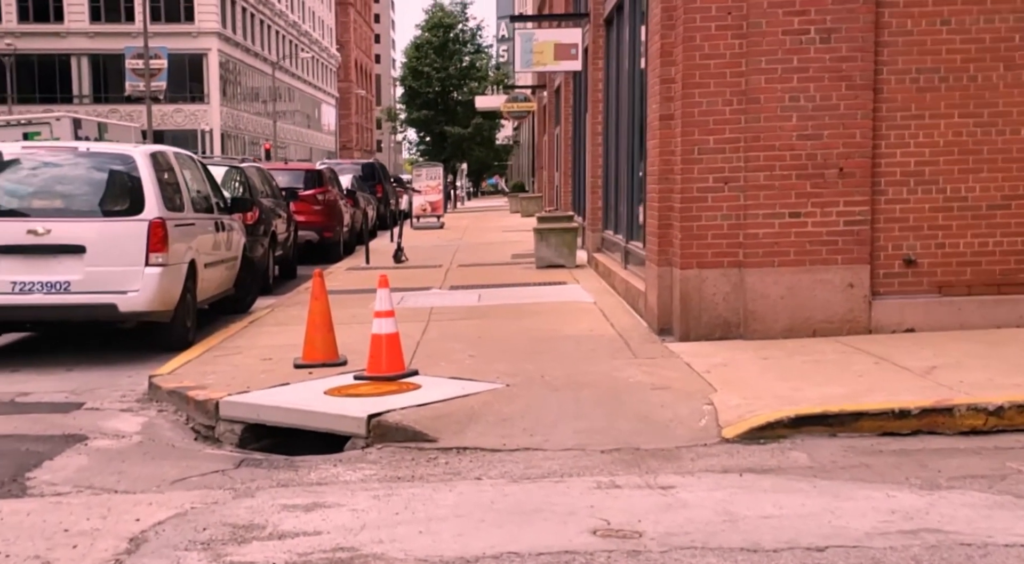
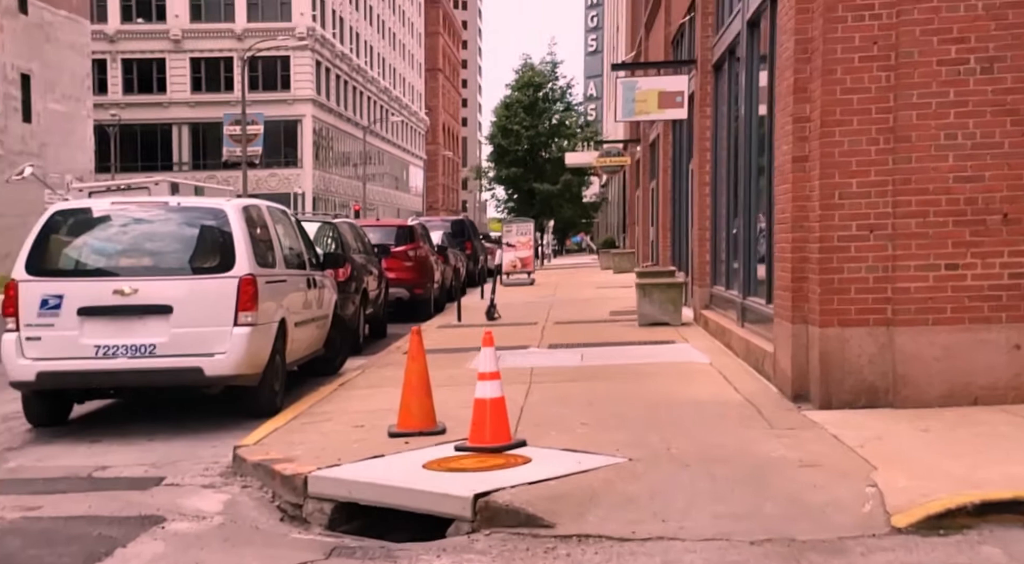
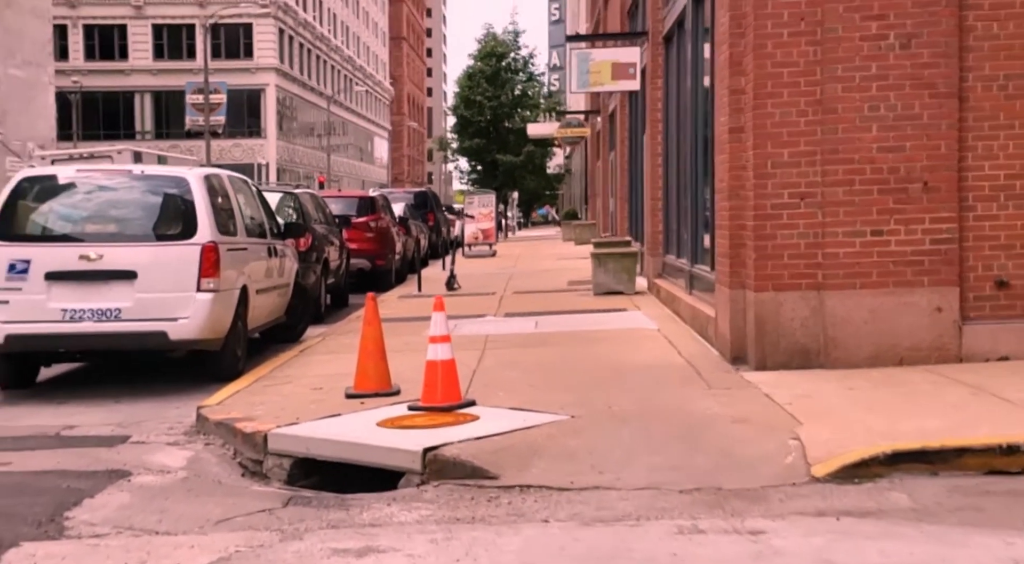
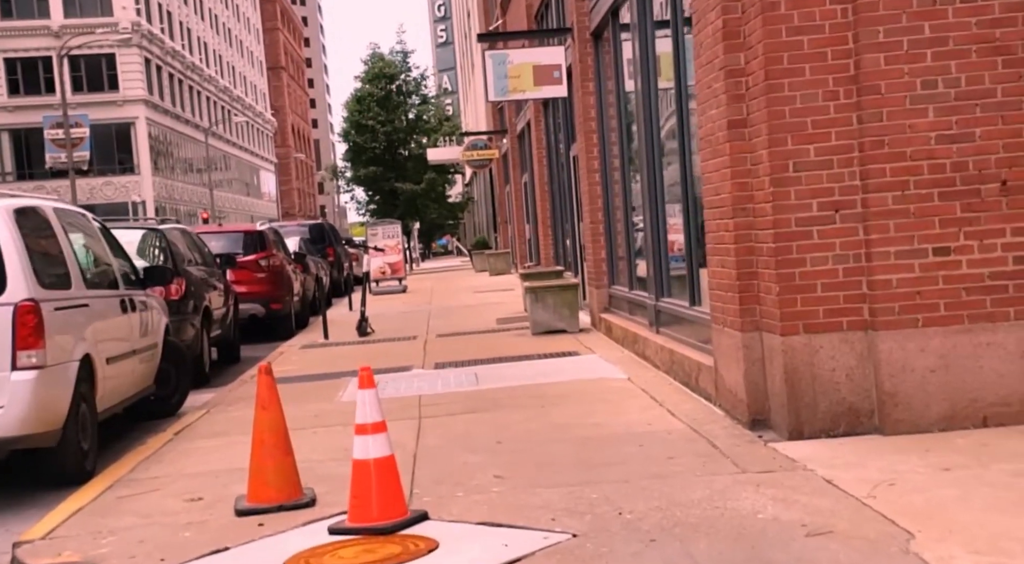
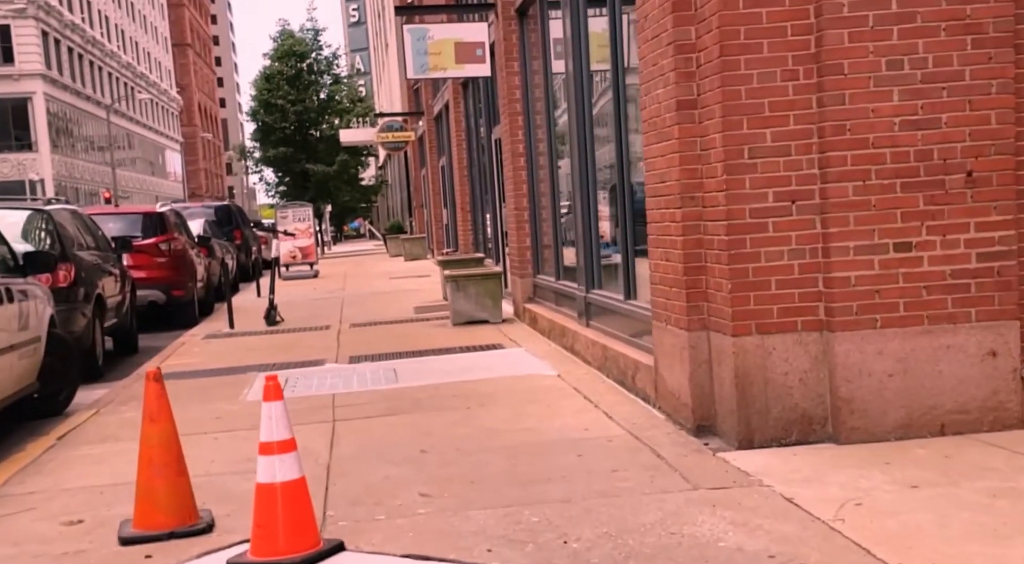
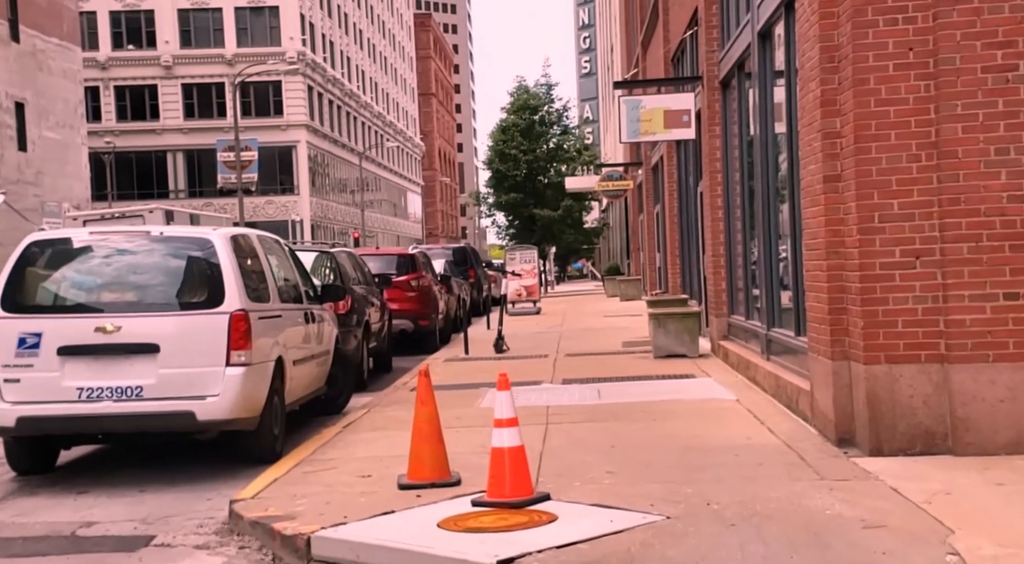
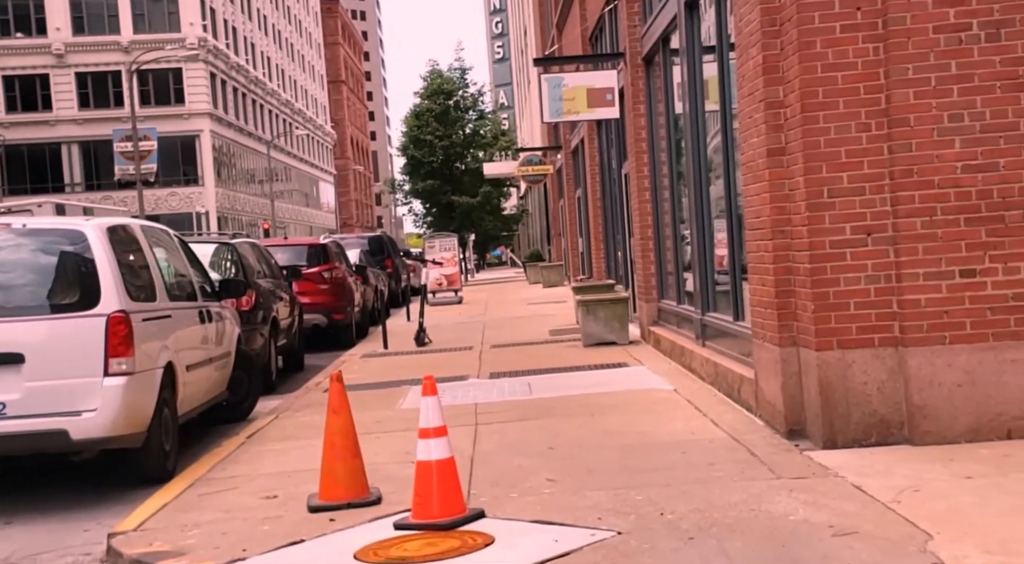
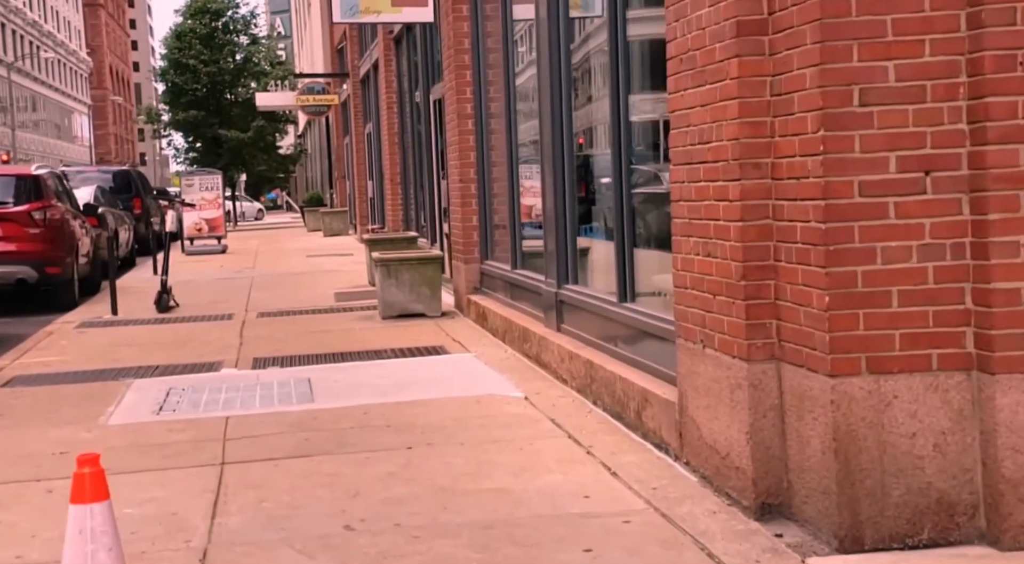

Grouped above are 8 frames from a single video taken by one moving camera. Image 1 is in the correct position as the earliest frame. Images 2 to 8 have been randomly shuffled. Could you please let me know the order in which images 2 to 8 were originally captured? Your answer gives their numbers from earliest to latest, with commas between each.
3, 2, 6, 7, 4, 5, 8
